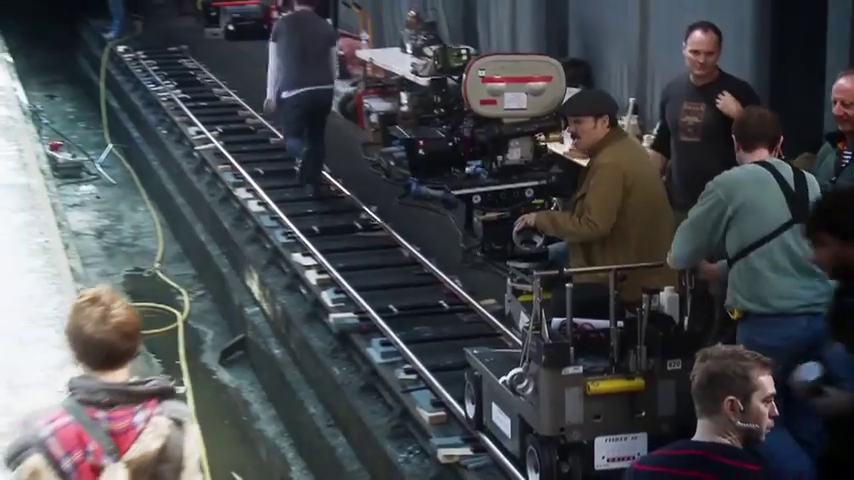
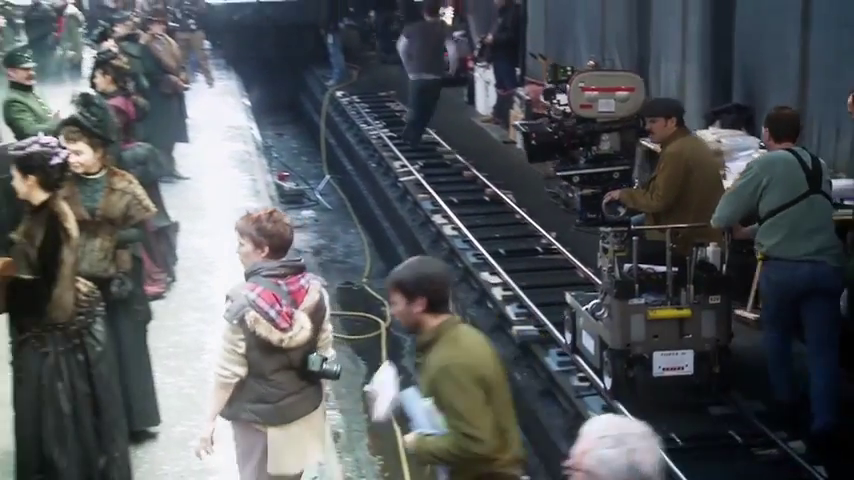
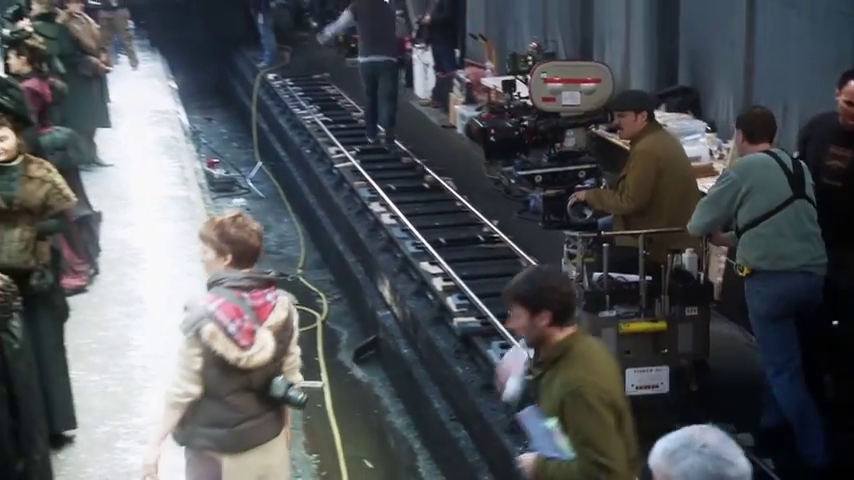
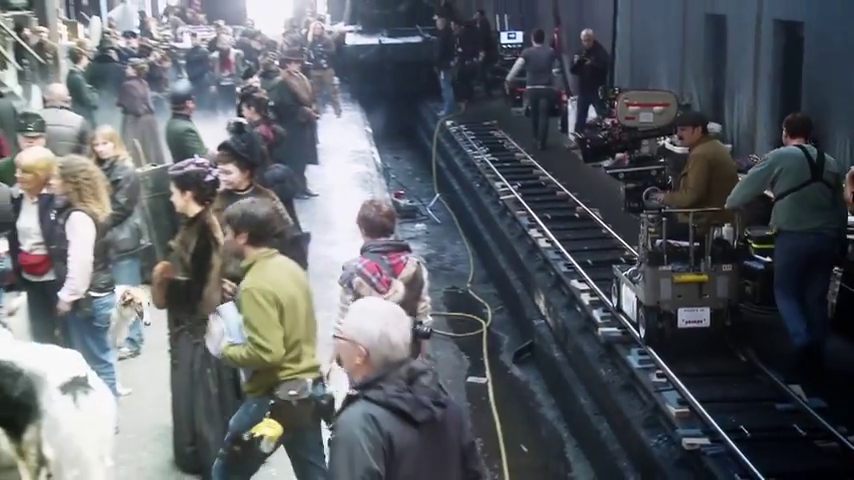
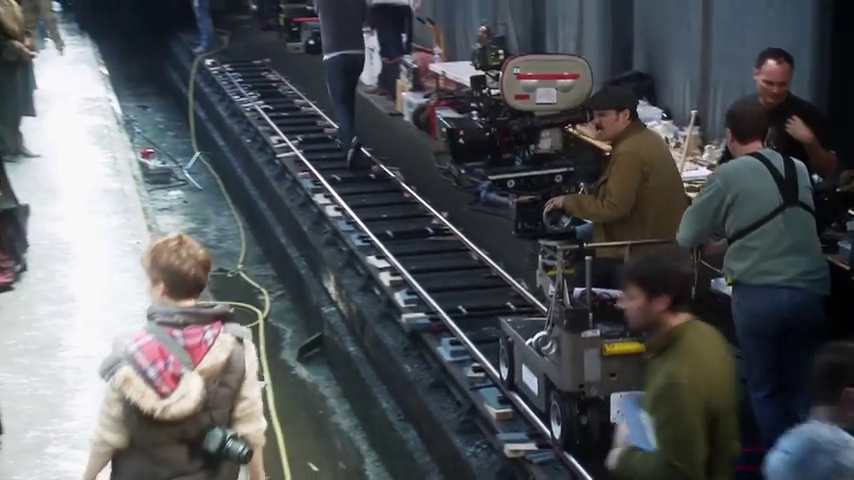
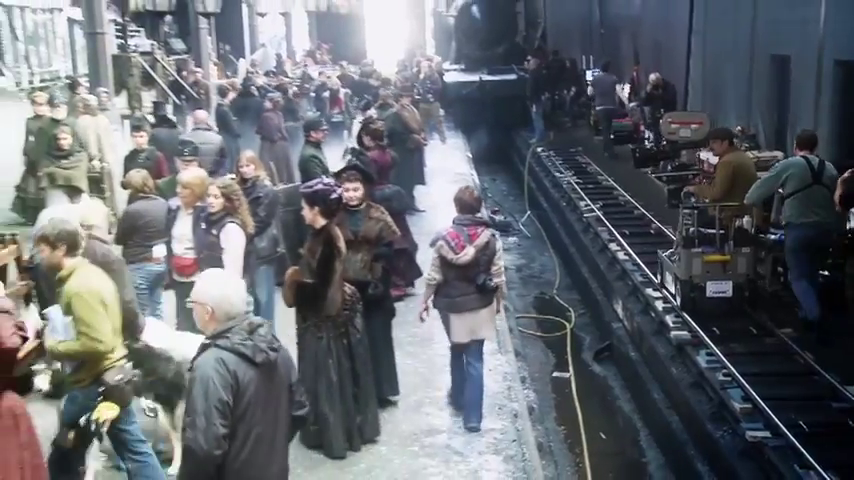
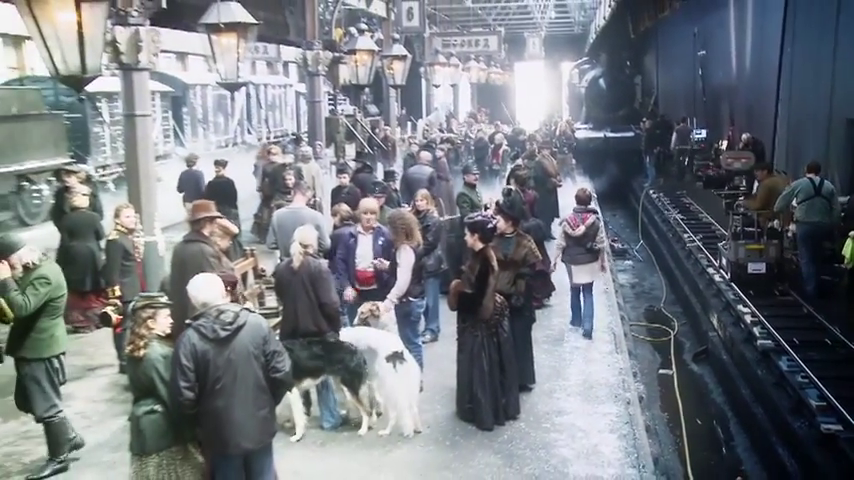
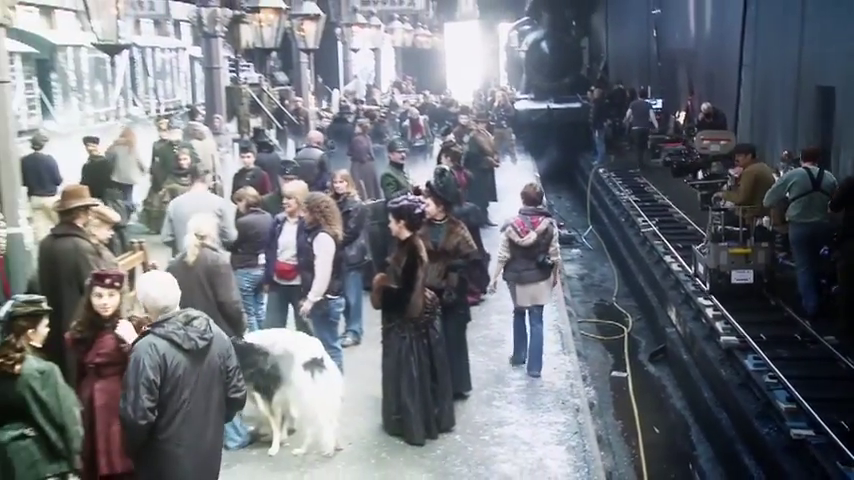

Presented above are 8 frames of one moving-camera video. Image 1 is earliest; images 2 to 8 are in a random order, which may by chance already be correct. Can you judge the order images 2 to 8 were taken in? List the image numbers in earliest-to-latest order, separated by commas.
5, 3, 2, 4, 6, 8, 7
